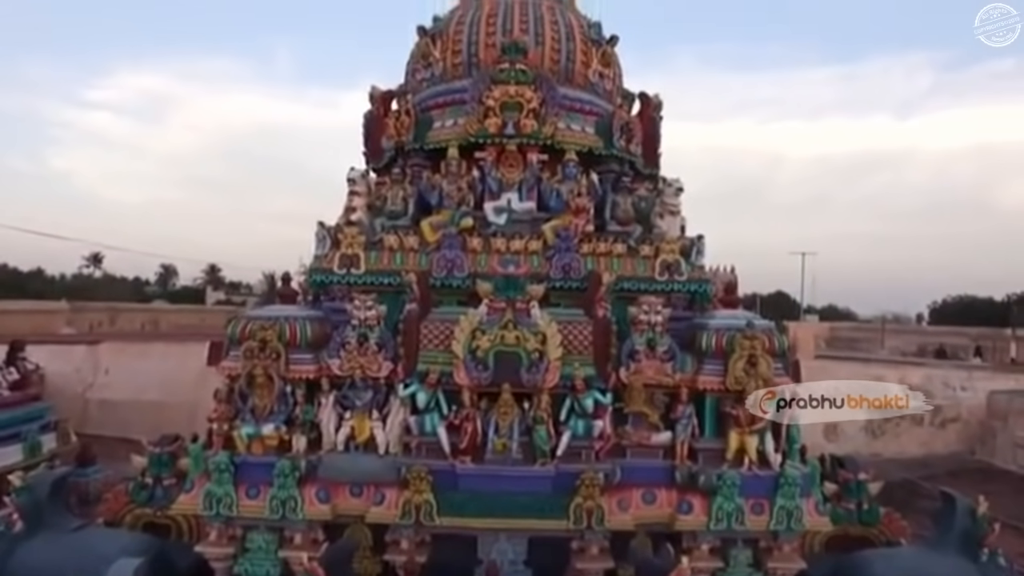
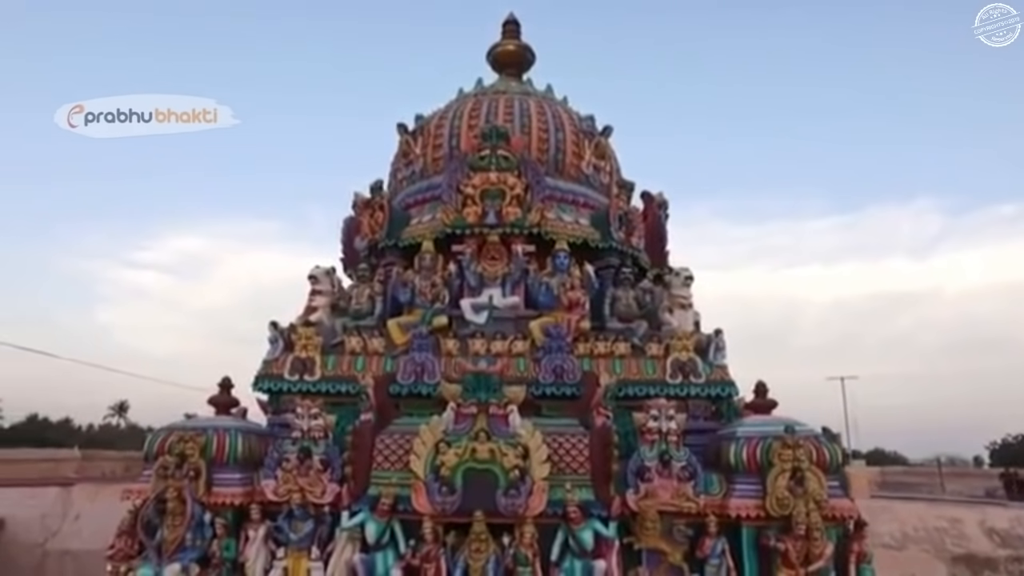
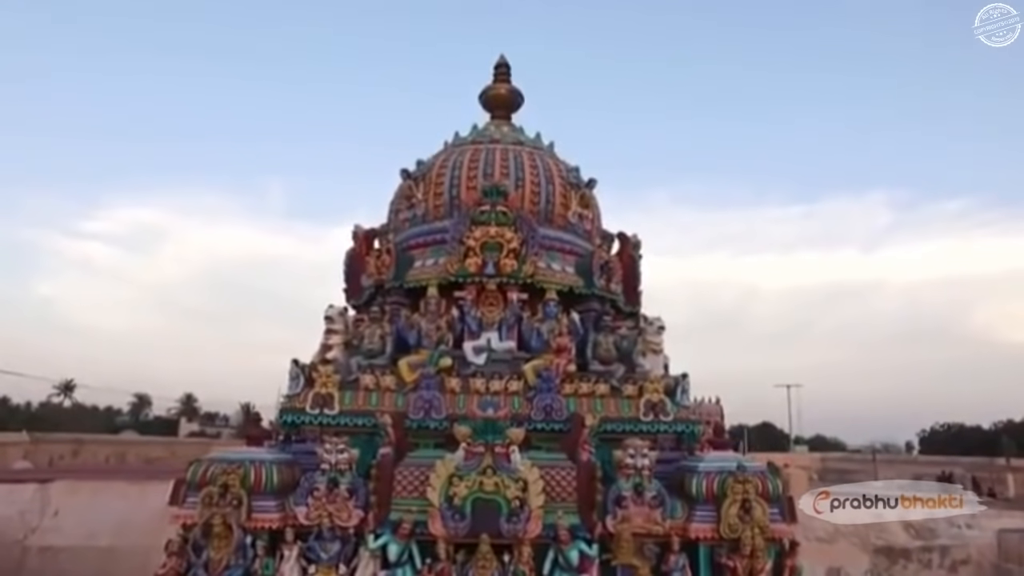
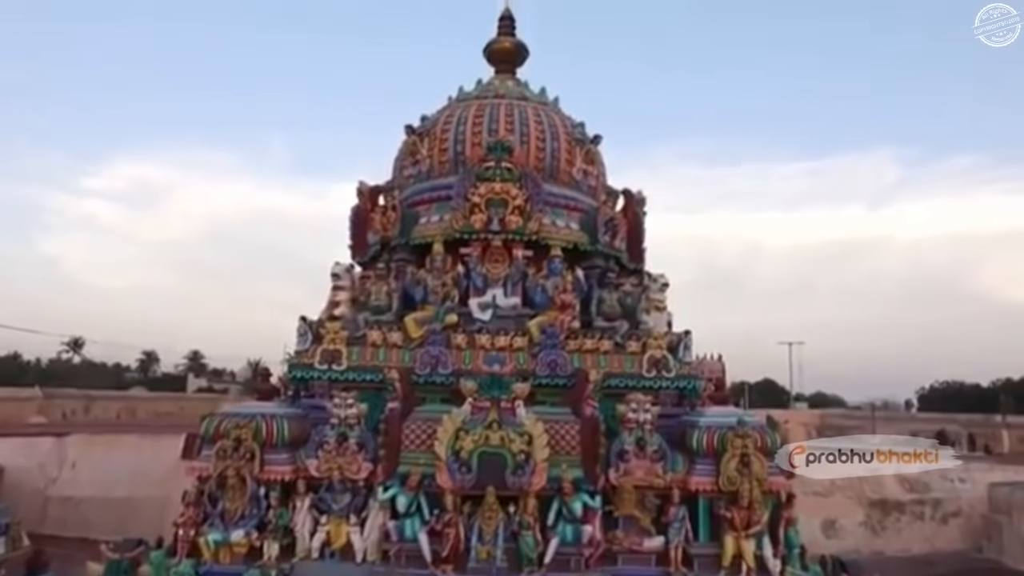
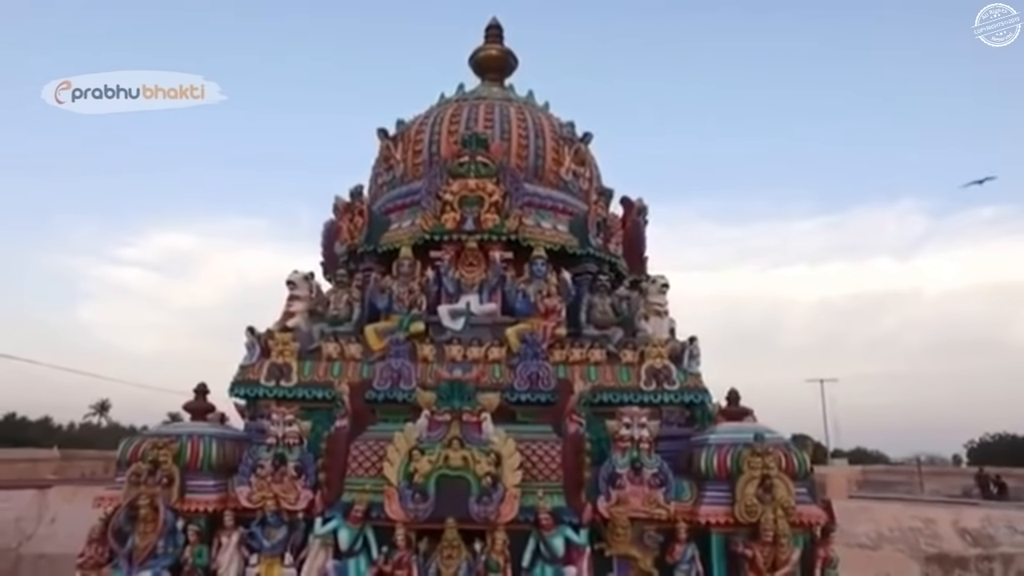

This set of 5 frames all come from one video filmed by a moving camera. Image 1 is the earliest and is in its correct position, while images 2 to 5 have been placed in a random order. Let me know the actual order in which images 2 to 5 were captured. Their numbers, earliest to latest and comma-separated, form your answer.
4, 3, 5, 2
